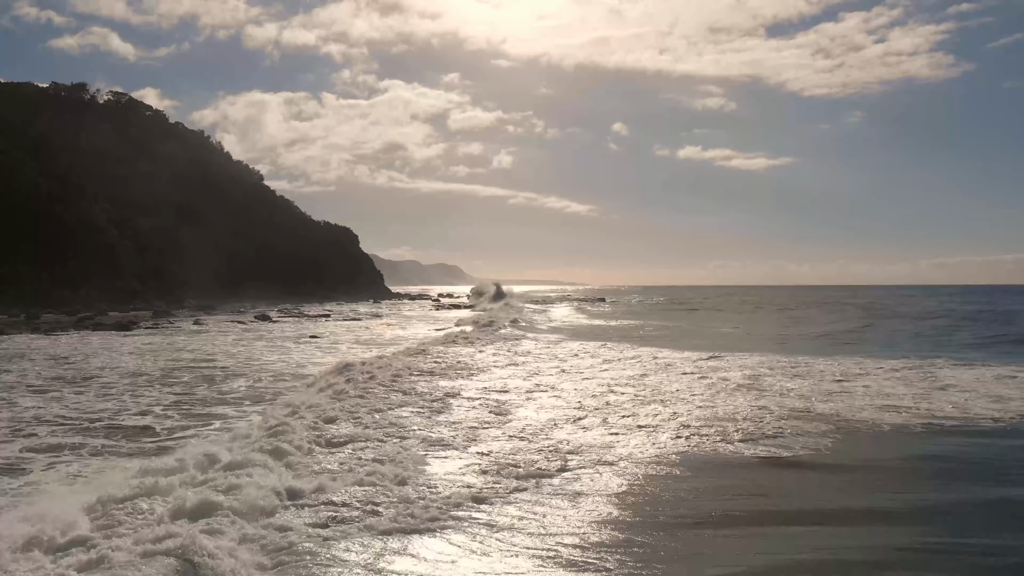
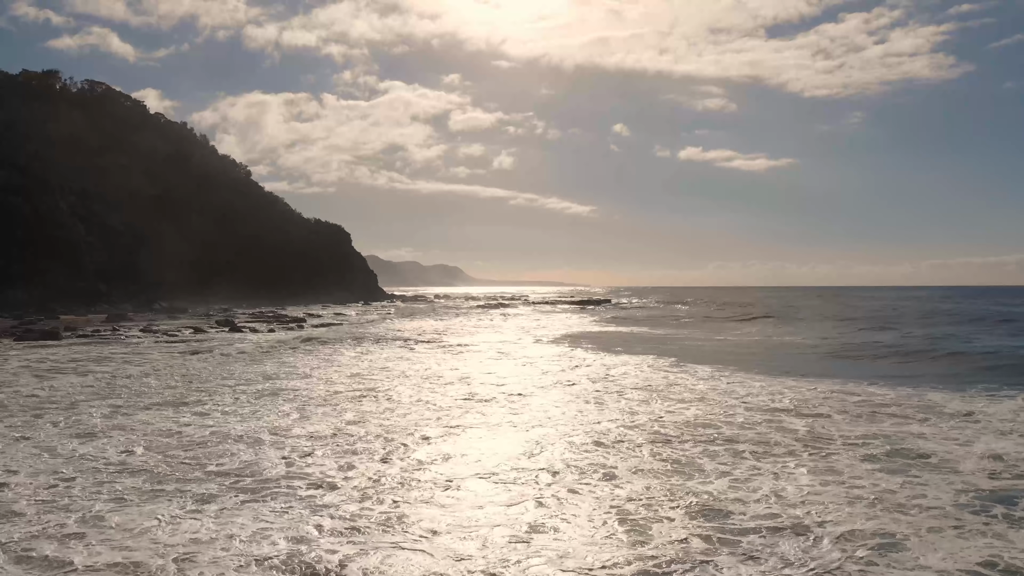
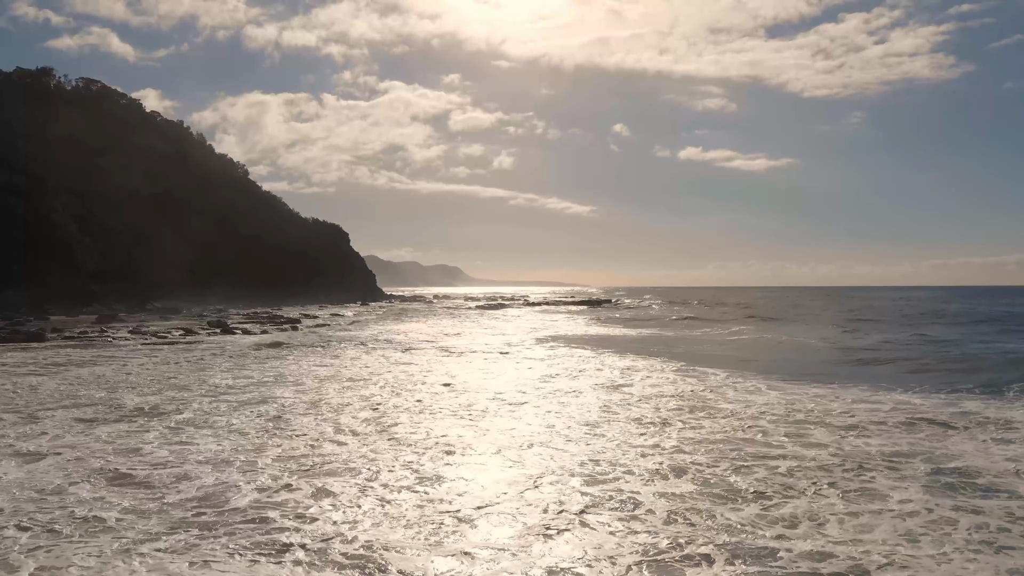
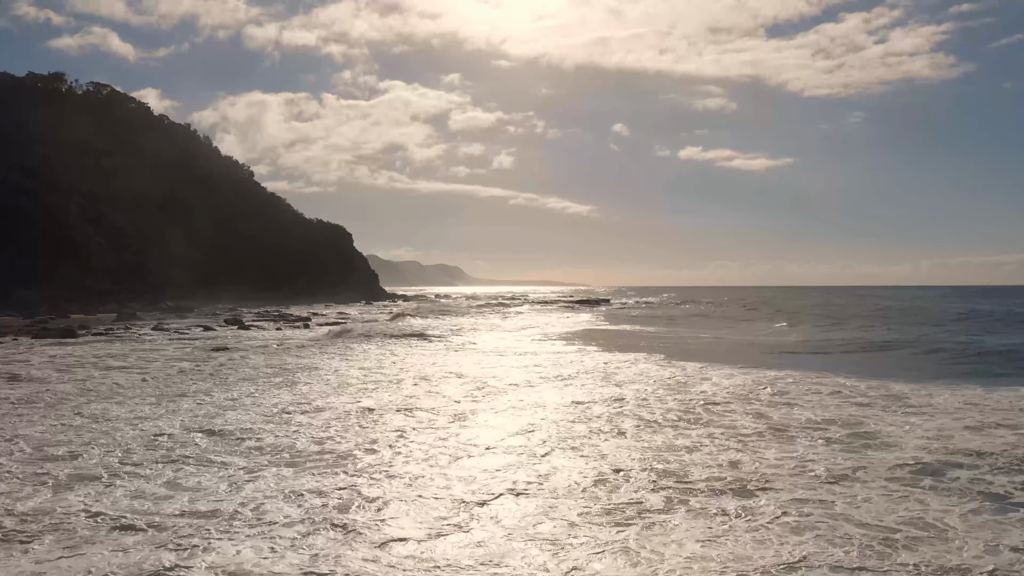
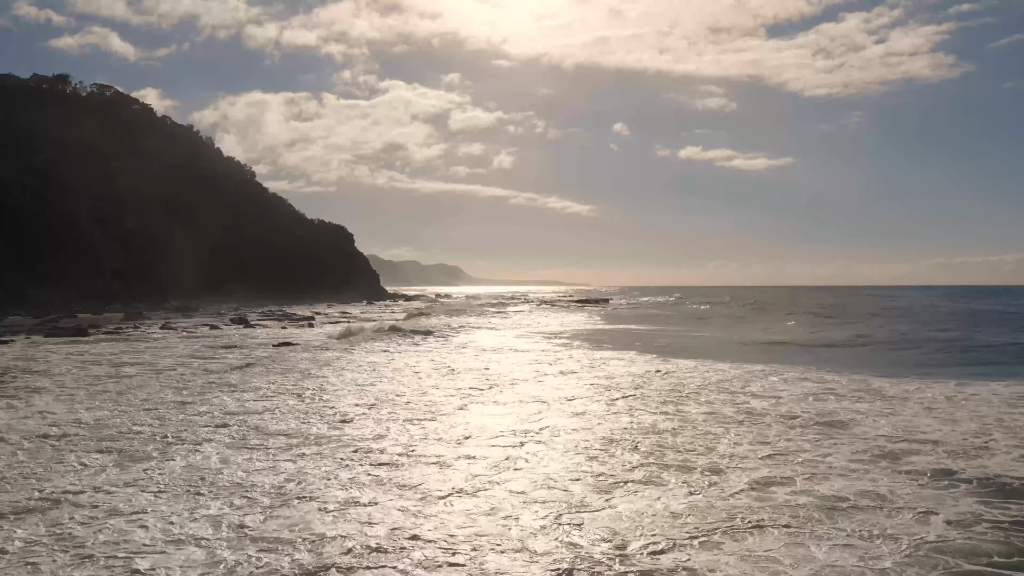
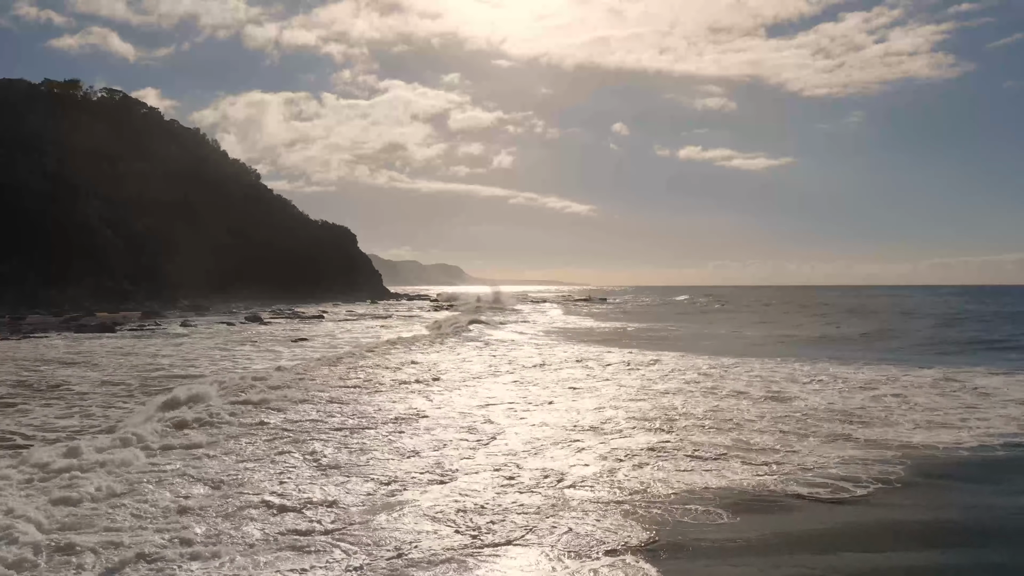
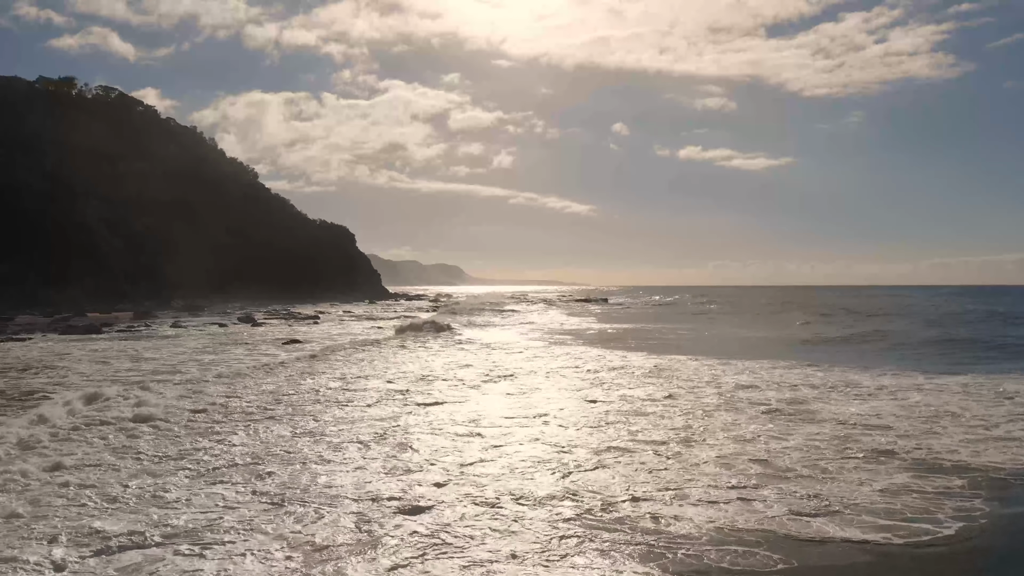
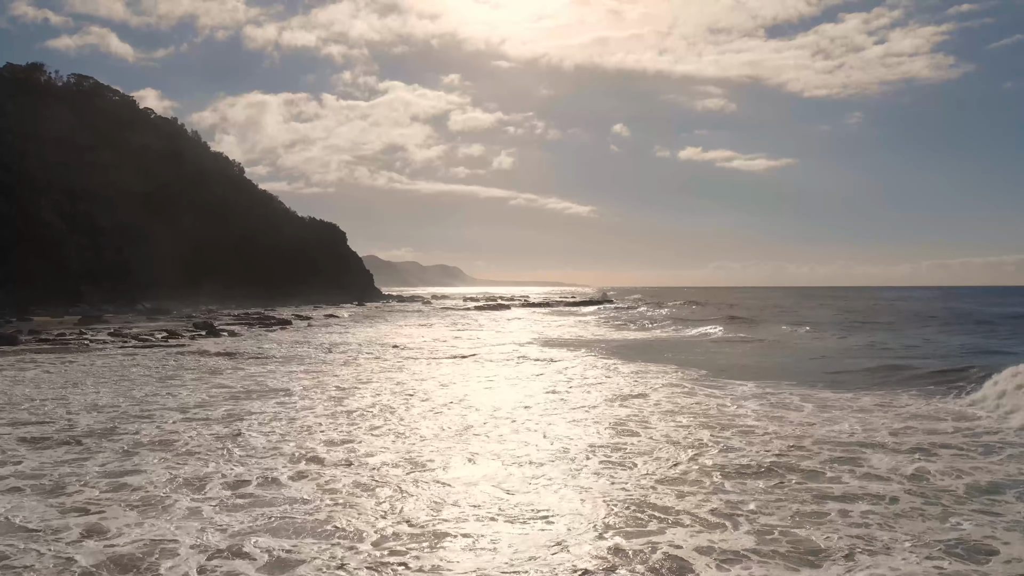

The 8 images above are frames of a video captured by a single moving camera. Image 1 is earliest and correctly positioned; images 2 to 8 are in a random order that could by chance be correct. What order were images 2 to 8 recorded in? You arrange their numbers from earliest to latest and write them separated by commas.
6, 7, 5, 4, 2, 3, 8
